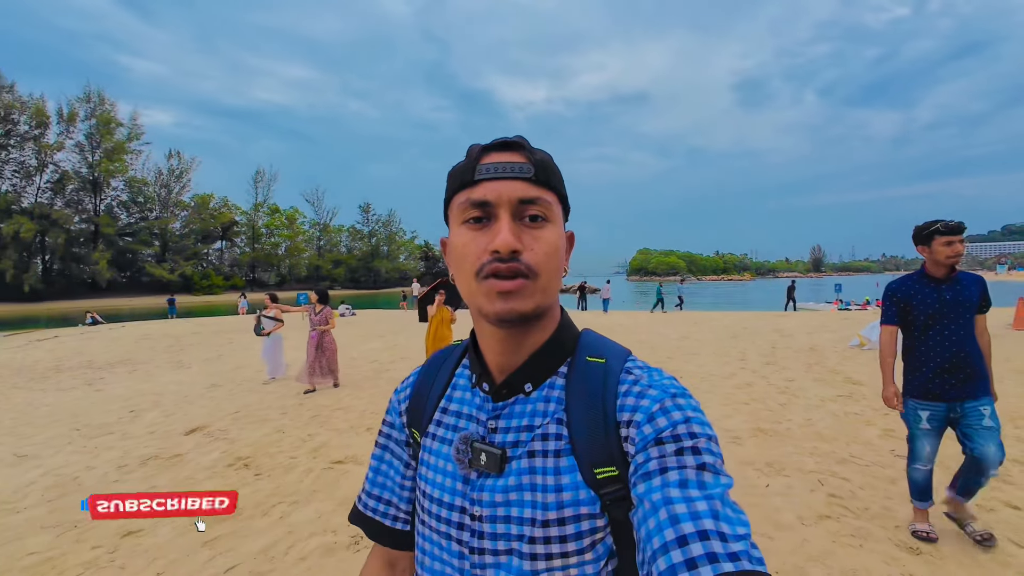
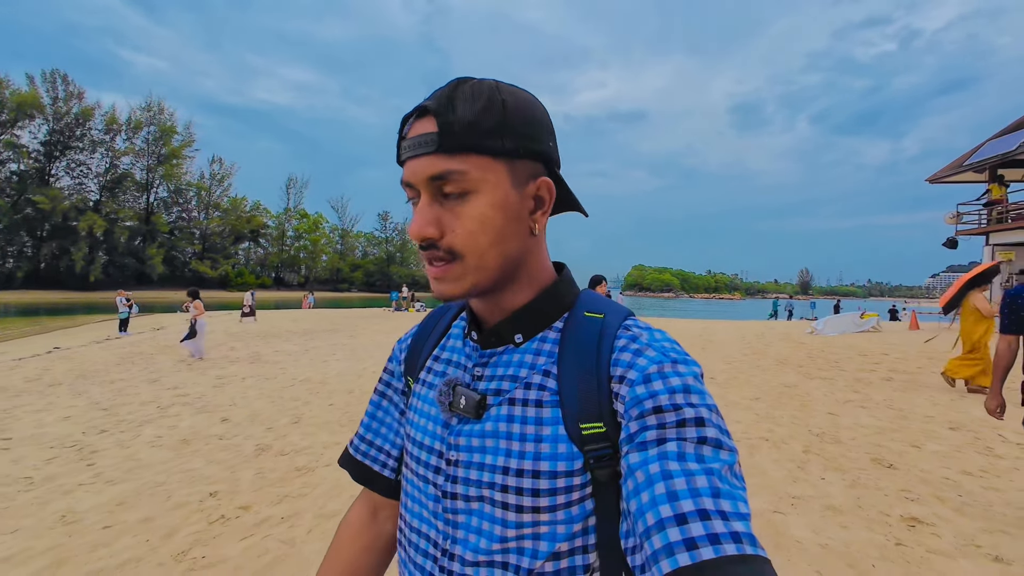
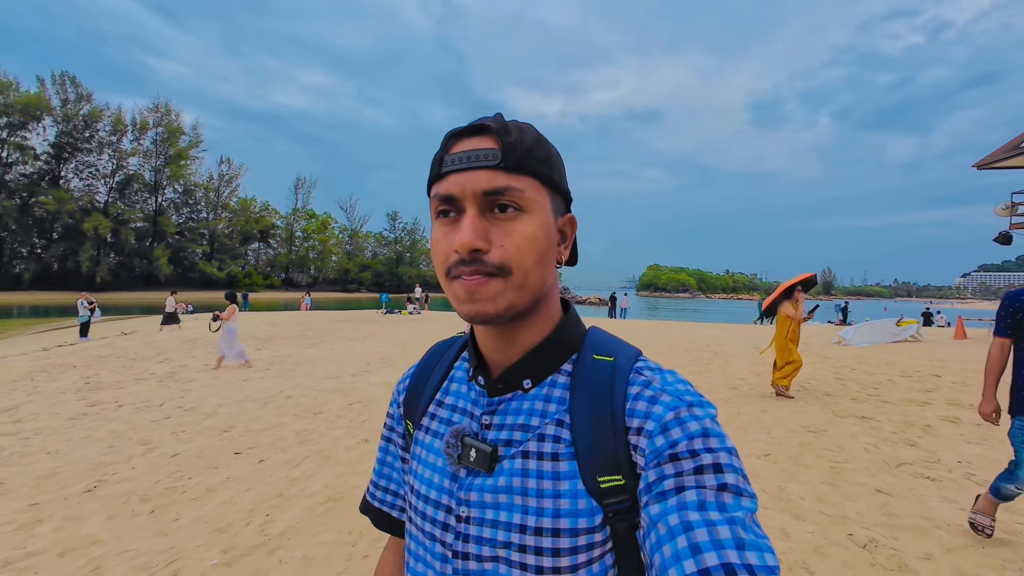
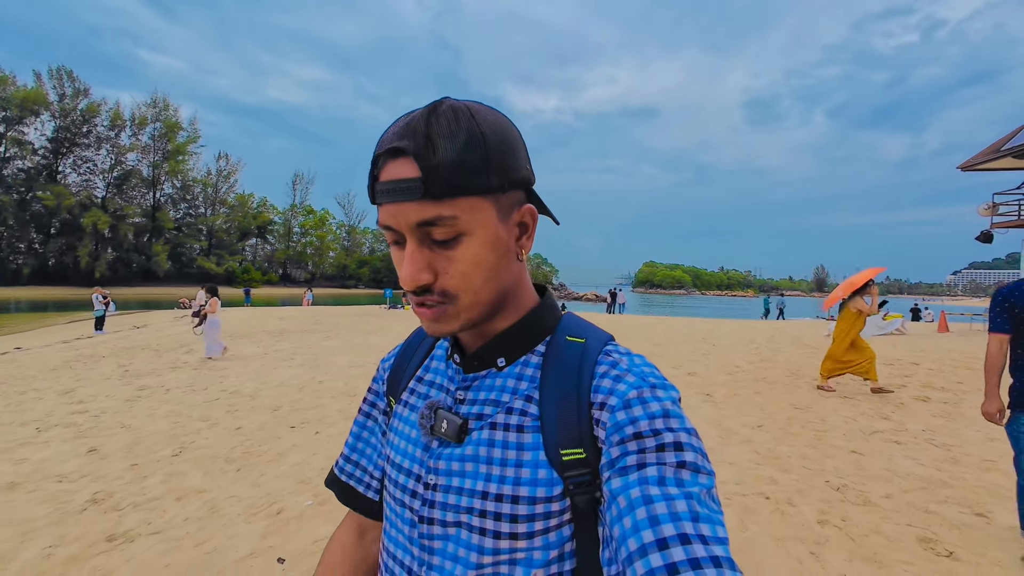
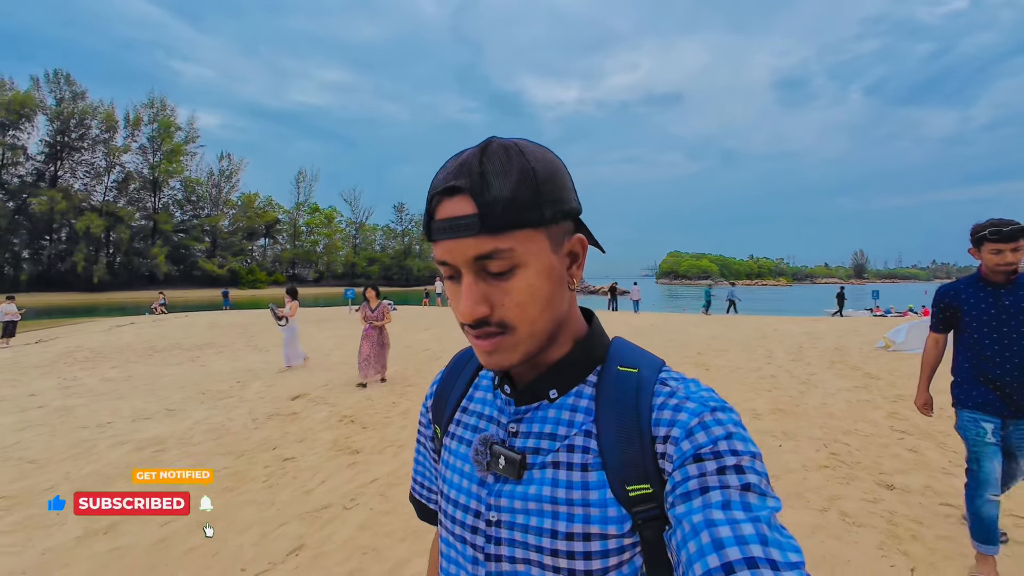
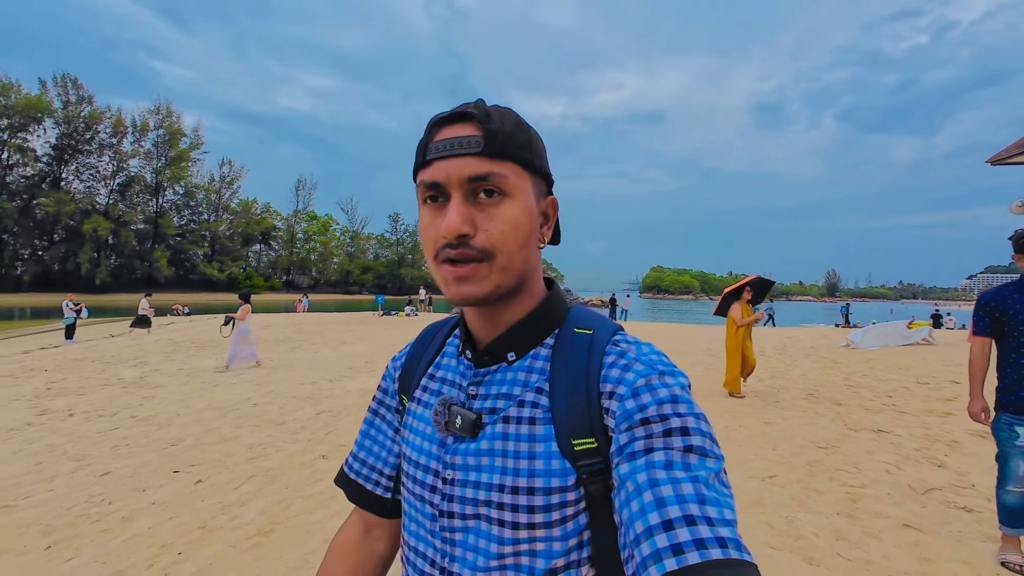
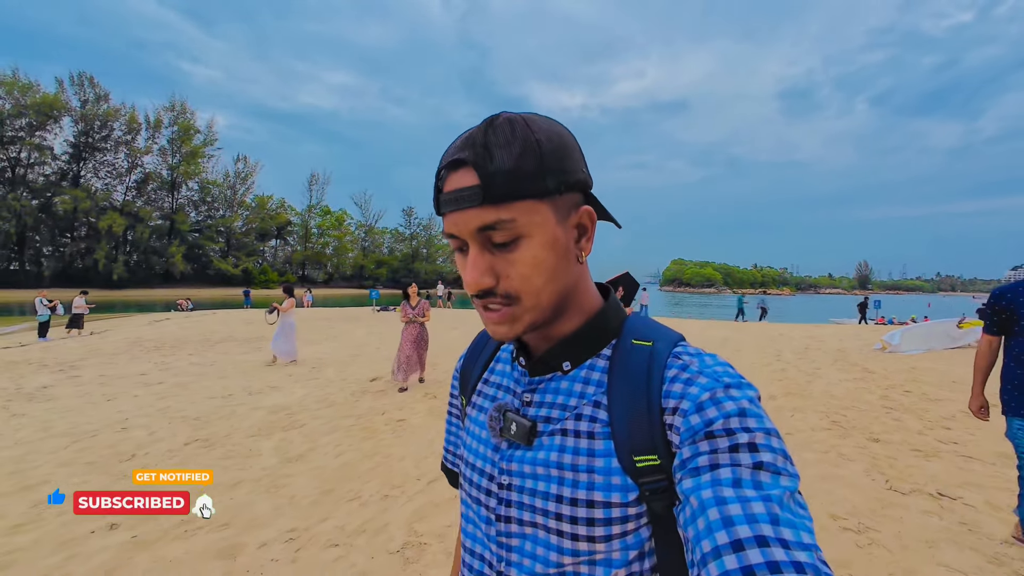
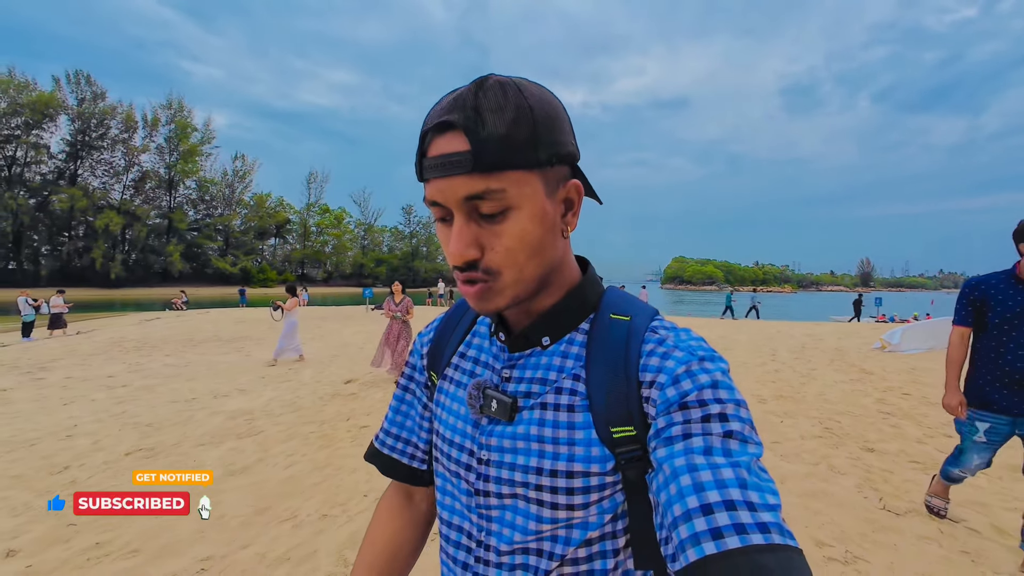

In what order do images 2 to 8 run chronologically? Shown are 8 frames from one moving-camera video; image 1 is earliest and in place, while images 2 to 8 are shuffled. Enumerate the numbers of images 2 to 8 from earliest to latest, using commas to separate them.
5, 8, 7, 6, 3, 4, 2
